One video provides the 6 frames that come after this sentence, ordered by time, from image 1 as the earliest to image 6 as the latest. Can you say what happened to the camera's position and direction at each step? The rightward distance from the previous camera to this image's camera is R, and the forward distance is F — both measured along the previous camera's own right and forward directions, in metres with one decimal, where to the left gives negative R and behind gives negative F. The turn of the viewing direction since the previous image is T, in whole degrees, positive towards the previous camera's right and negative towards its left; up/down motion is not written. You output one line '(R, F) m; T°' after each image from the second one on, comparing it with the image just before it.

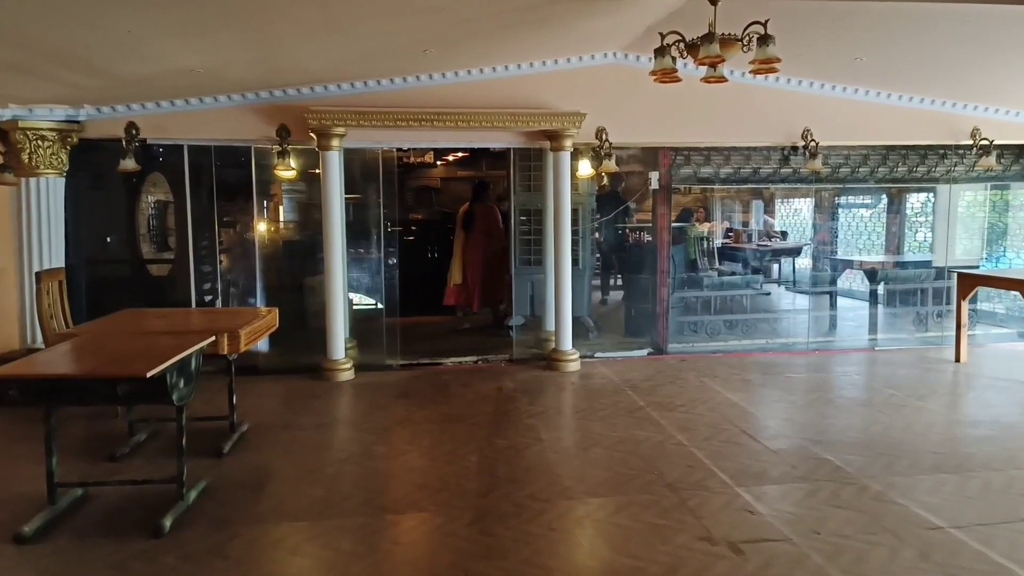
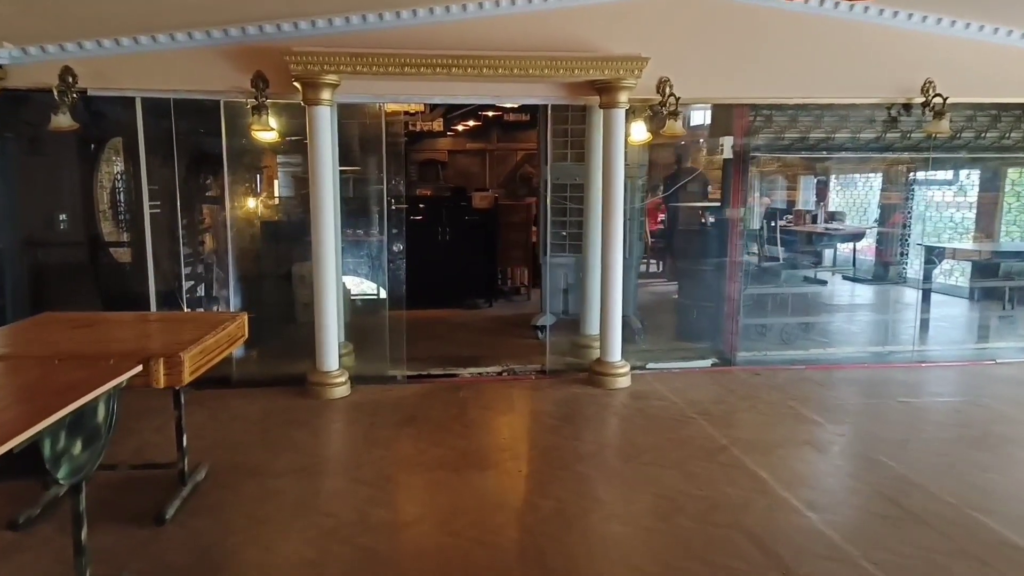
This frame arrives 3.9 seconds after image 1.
(-0.2, +1.2) m; 0°
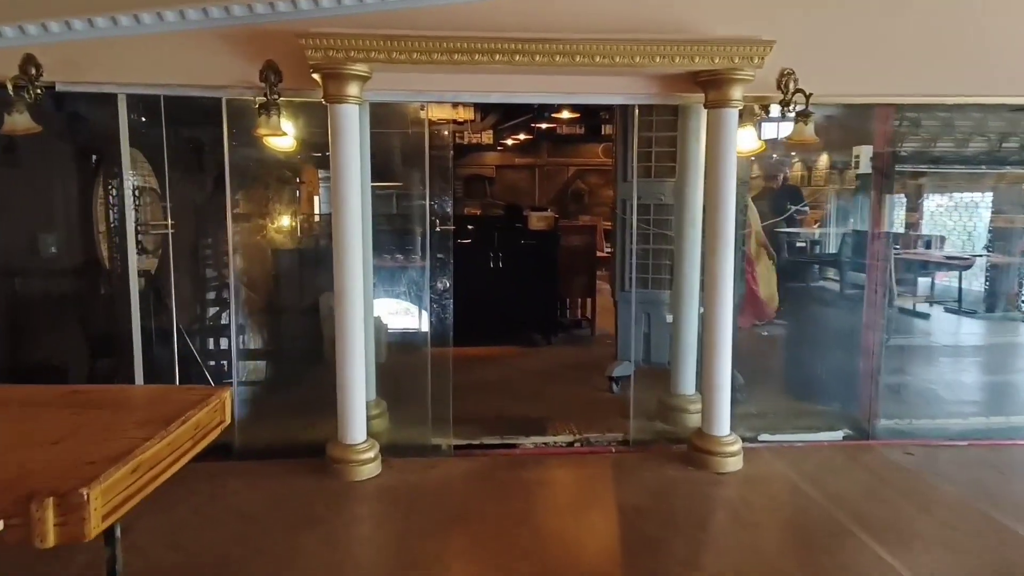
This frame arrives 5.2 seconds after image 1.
(-0.2, +1.1) m; -3°
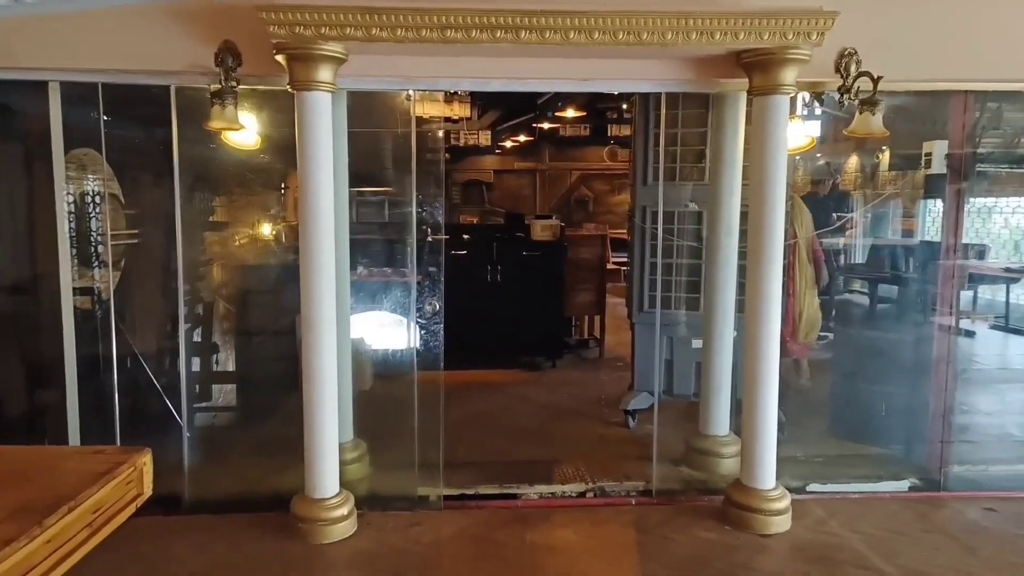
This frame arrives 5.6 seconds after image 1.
(0.0, +0.6) m; 0°
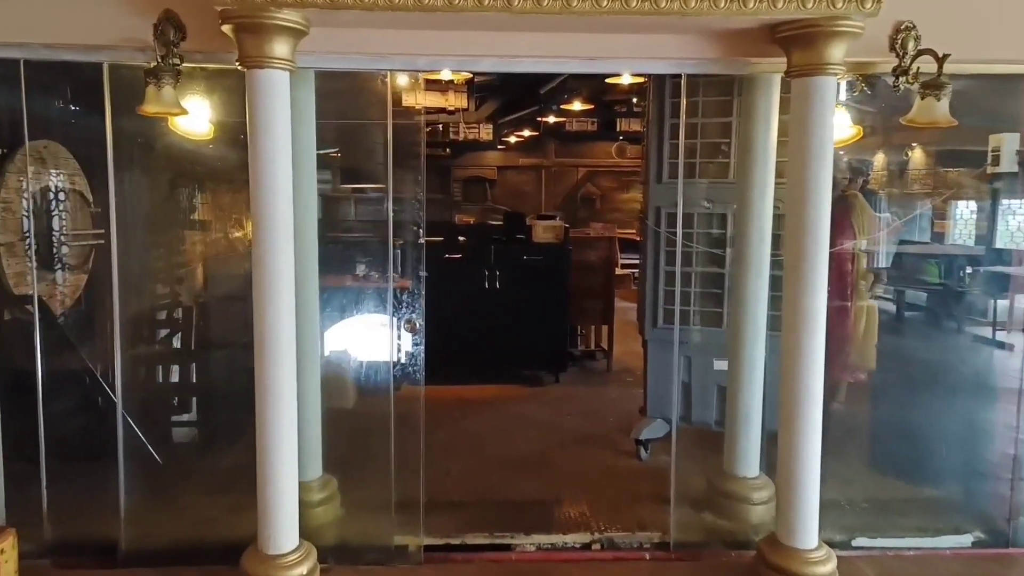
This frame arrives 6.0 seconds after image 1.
(+0.1, +0.5) m; 0°
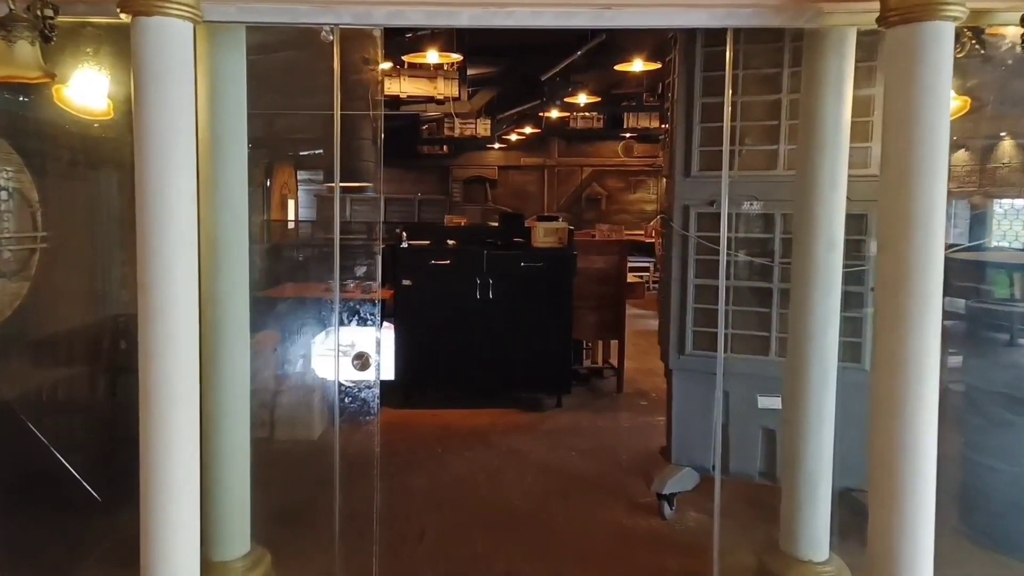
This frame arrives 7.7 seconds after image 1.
(0.0, +0.7) m; 0°
